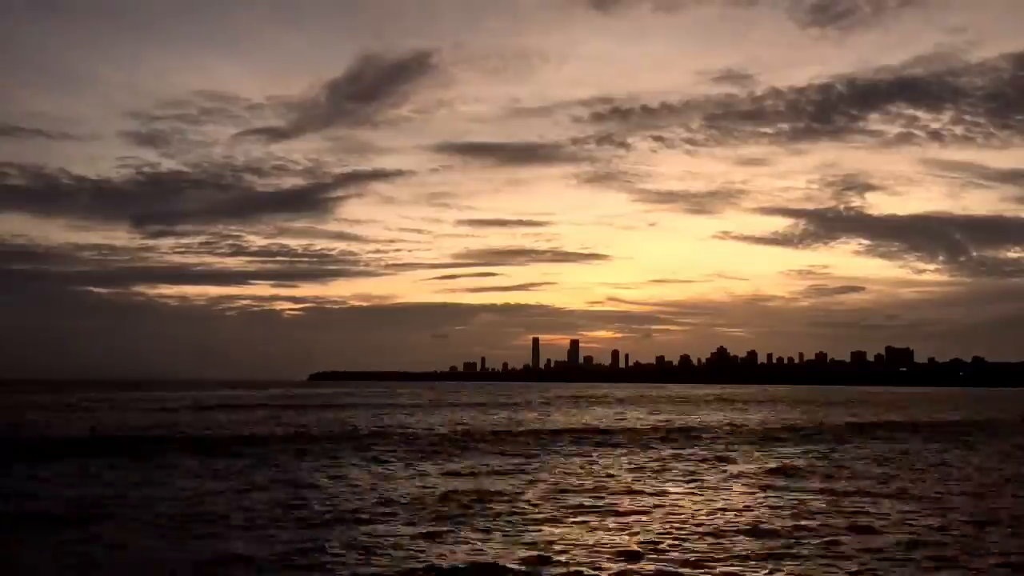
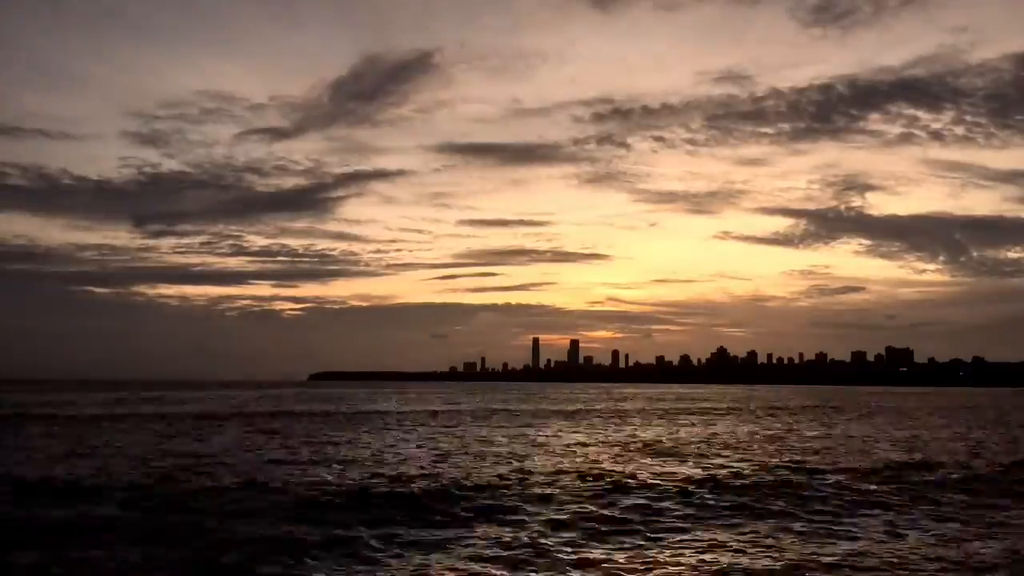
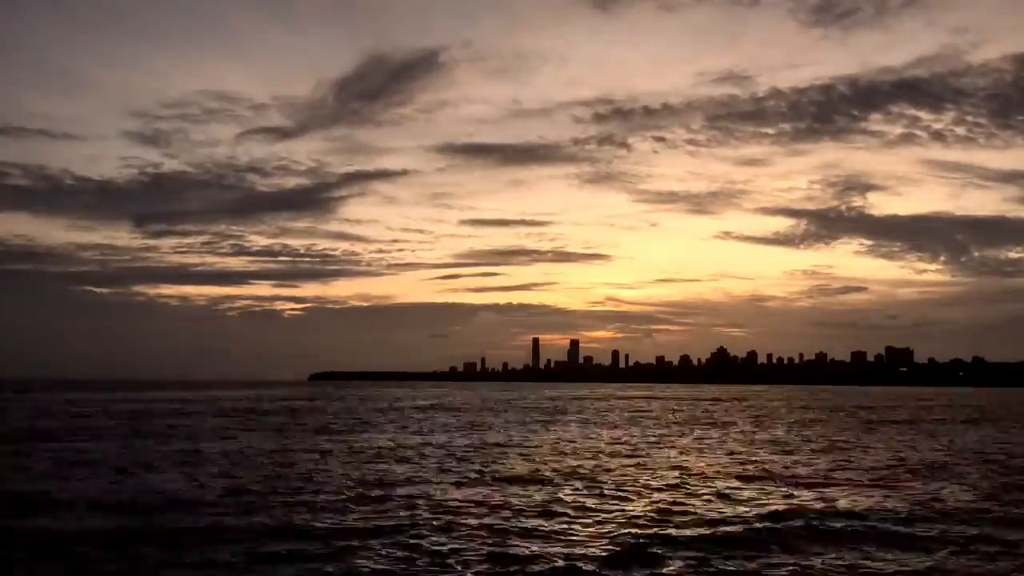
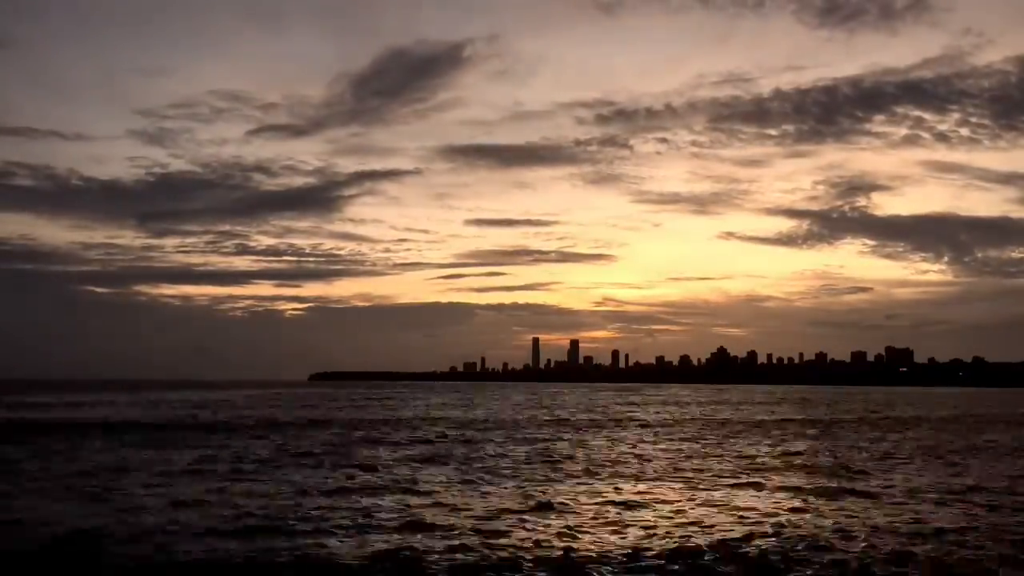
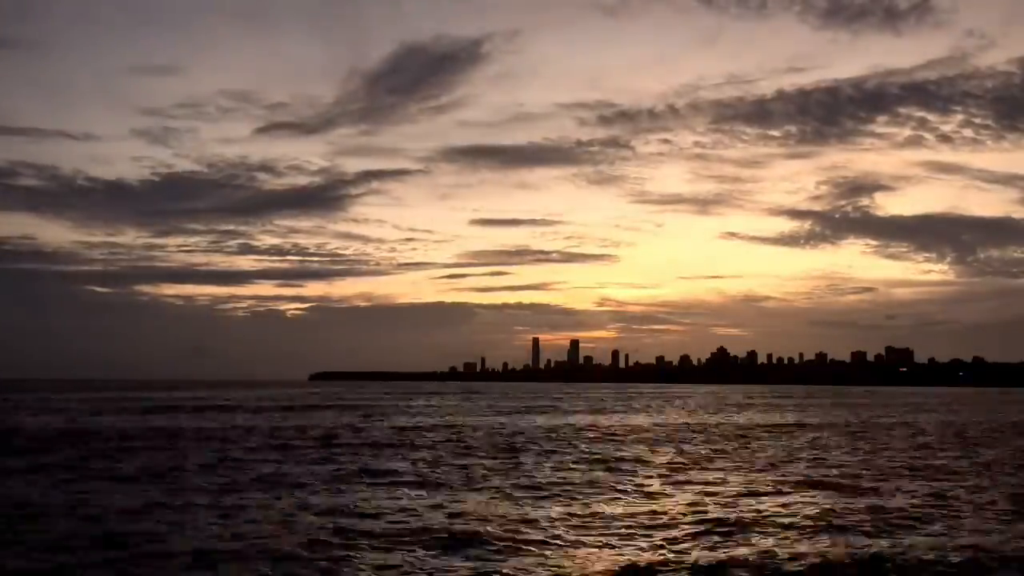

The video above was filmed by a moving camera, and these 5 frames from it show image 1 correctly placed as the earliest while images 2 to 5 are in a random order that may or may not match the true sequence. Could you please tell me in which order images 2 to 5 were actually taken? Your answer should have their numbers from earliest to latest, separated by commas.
2, 3, 4, 5
